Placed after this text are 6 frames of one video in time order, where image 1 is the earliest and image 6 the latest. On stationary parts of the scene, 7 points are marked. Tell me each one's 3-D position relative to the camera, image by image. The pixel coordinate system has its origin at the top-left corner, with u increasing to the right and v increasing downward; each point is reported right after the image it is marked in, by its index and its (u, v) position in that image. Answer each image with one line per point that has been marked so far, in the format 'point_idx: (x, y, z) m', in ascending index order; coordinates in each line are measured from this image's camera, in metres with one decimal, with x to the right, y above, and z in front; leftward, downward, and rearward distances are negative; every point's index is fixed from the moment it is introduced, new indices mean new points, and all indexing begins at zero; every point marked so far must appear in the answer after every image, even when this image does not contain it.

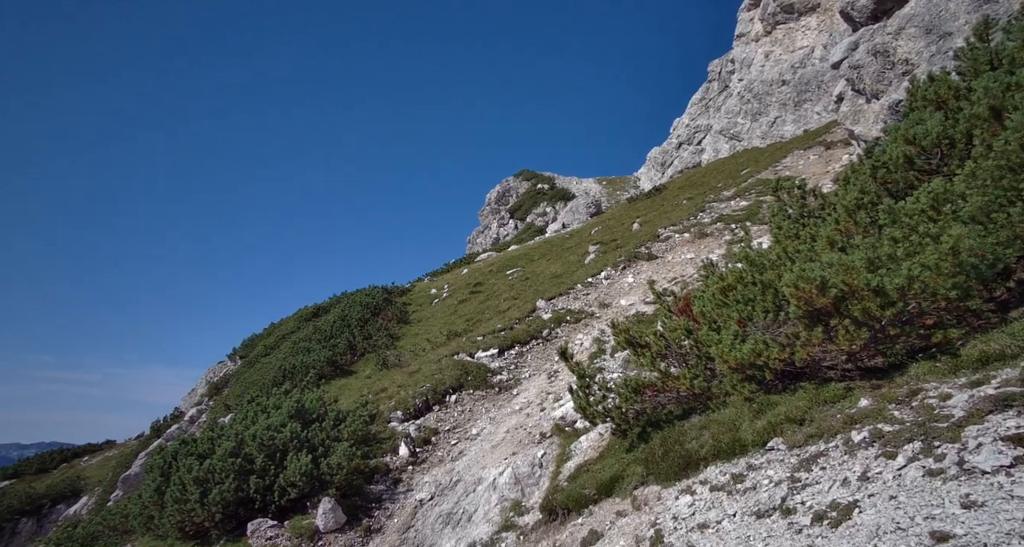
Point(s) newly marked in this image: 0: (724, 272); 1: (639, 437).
0: (+5.4, 0.0, +17.0) m
1: (+3.2, -4.1, +17.0) m
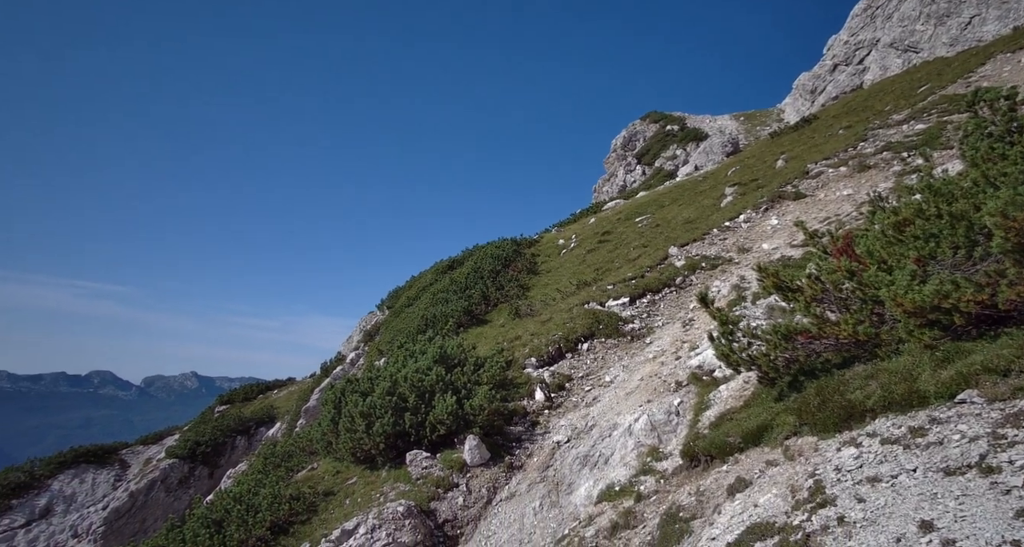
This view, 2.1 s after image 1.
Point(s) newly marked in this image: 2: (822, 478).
0: (+8.6, +1.5, +15.4) m
1: (+6.5, -2.7, +16.1) m
2: (+5.9, -3.9, +13.0) m
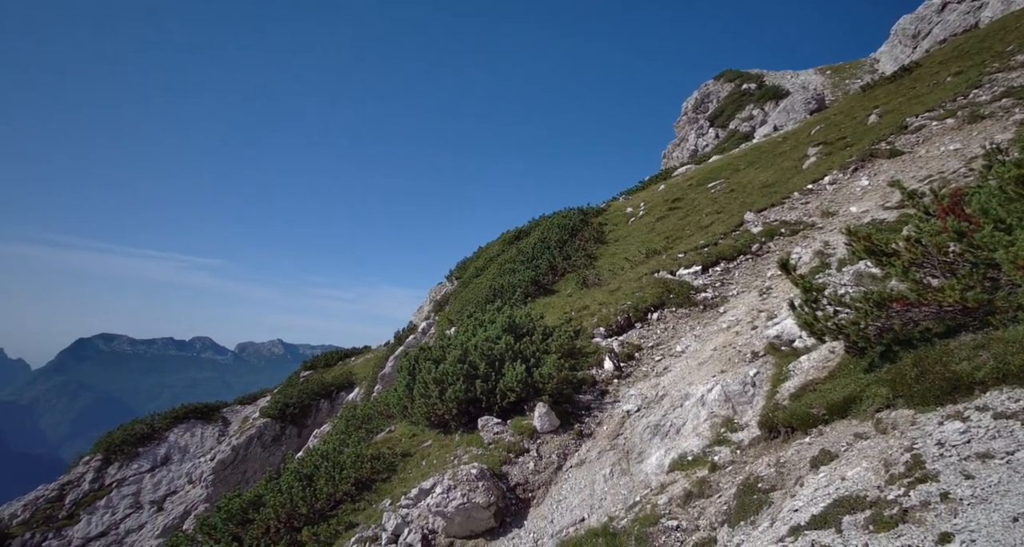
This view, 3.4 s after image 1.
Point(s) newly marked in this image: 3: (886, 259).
0: (+10.2, +2.3, +14.1) m
1: (+8.2, -1.9, +15.2) m
2: (+7.3, -3.2, +12.3) m
3: (+8.3, +0.3, +15.3) m
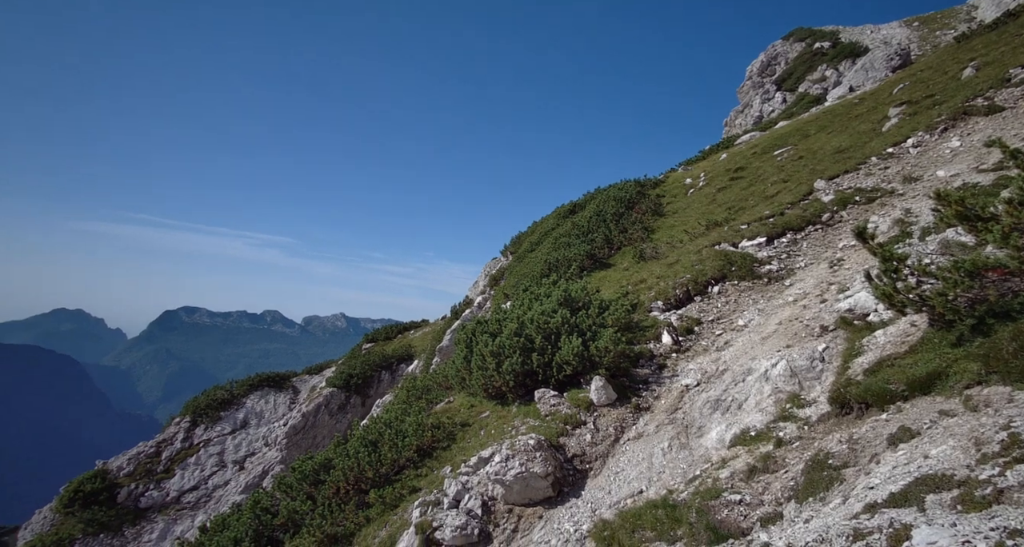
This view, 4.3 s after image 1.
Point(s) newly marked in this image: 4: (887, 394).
0: (+11.4, +2.9, +12.9) m
1: (+9.6, -1.2, +14.3) m
2: (+8.4, -2.7, +11.5) m
3: (+9.6, +1.0, +14.3) m
4: (+8.1, -2.6, +14.7) m
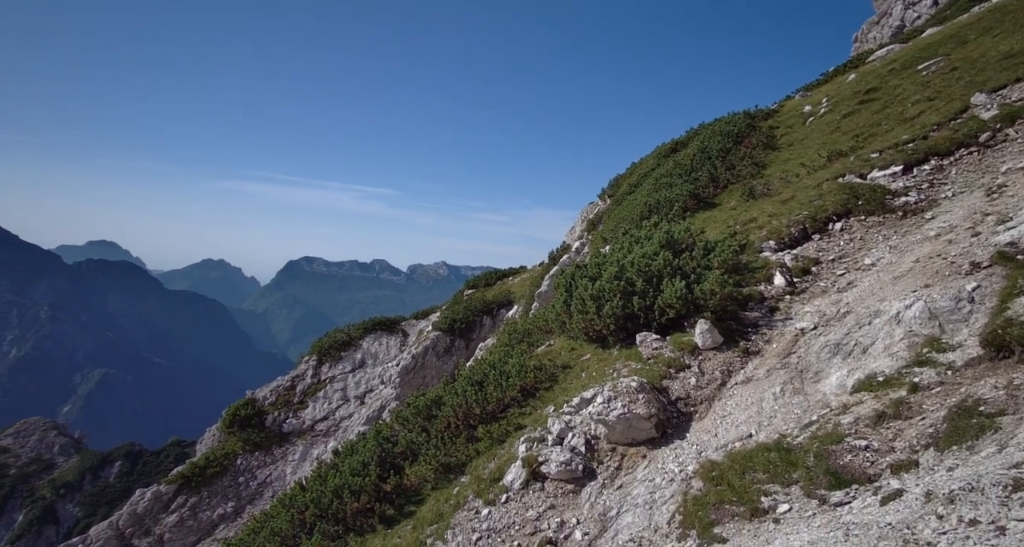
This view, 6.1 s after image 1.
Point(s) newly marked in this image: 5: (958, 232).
0: (+13.5, +4.2, +10.2) m
1: (+12.0, +0.2, +12.2) m
2: (+10.4, -1.5, +9.7) m
3: (+12.0, +2.4, +12.0) m
4: (+10.7, -1.2, +12.9) m
5: (+13.4, +1.4, +19.7) m
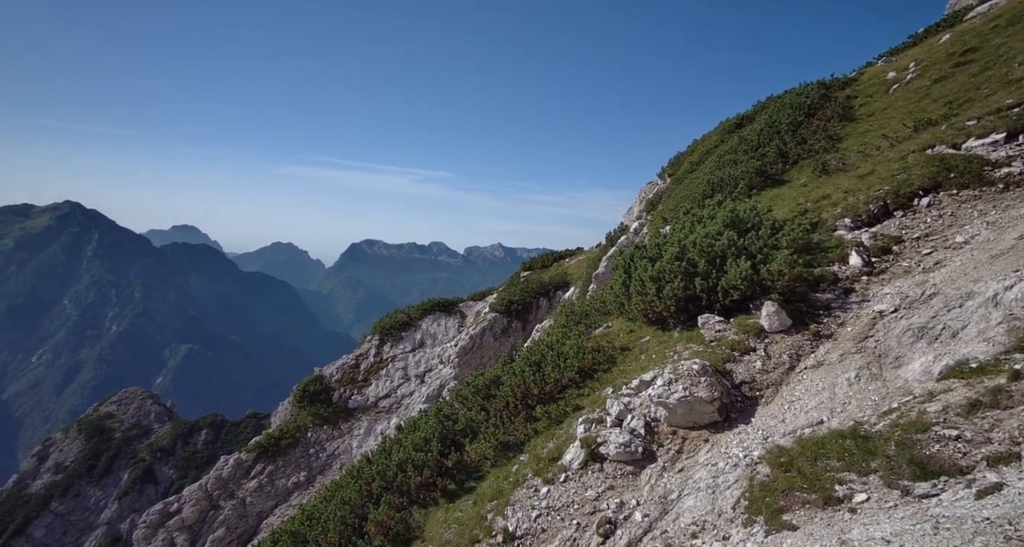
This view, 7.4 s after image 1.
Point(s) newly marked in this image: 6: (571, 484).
0: (+14.7, +4.6, +8.0) m
1: (+13.3, +0.7, +10.3) m
2: (+11.5, -1.1, +8.0) m
3: (+13.3, +2.8, +10.0) m
4: (+12.1, -0.7, +11.2) m
5: (+15.4, +2.0, +17.6) m
6: (+2.0, -5.7, +18.3) m
